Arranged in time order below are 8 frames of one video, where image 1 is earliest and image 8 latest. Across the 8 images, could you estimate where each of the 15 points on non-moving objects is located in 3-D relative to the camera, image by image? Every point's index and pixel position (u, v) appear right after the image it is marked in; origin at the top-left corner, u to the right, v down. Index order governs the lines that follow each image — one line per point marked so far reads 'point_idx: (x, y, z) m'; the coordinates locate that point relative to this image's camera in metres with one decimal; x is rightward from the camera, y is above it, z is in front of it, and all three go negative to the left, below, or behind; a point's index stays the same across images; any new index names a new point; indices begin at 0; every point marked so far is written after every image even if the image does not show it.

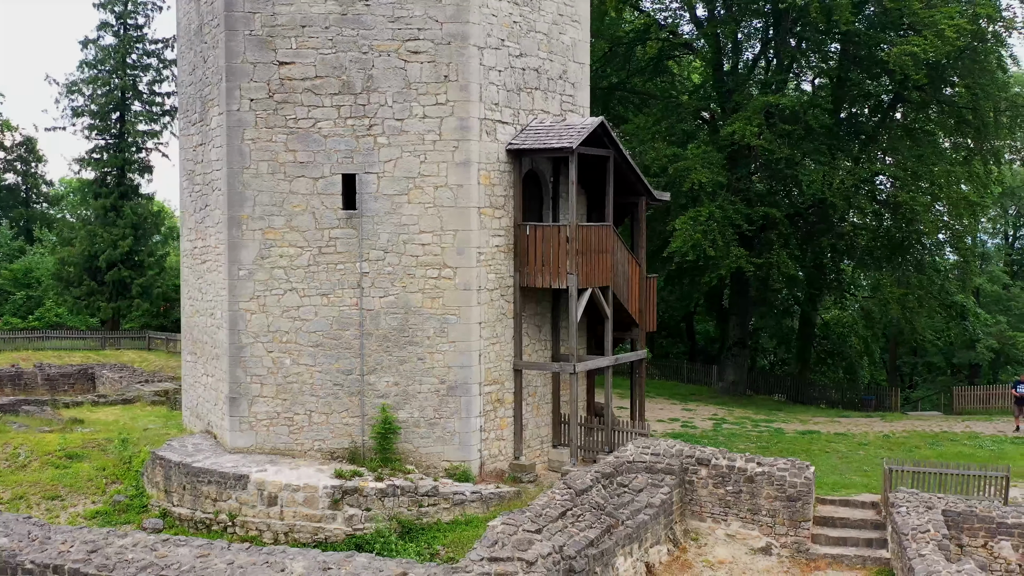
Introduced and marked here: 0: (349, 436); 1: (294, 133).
0: (-2.2, -2.0, +10.3) m
1: (-2.9, +2.1, +10.2) m
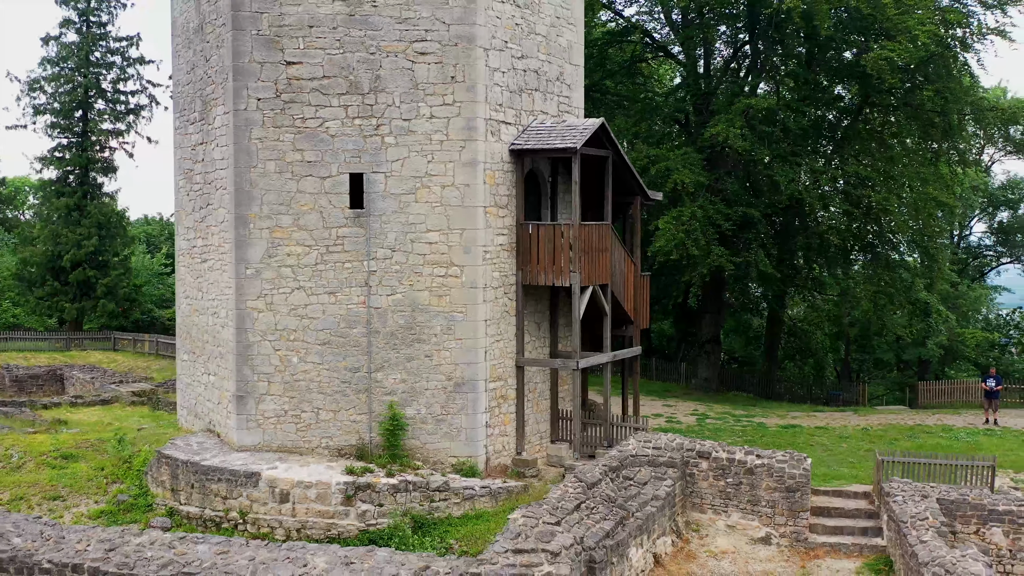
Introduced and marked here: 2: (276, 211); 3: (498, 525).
0: (-2.1, -2.0, +10.4) m
1: (-2.8, +2.1, +10.2) m
2: (-3.1, +1.0, +10.3) m
3: (-0.2, -2.9, +9.3) m
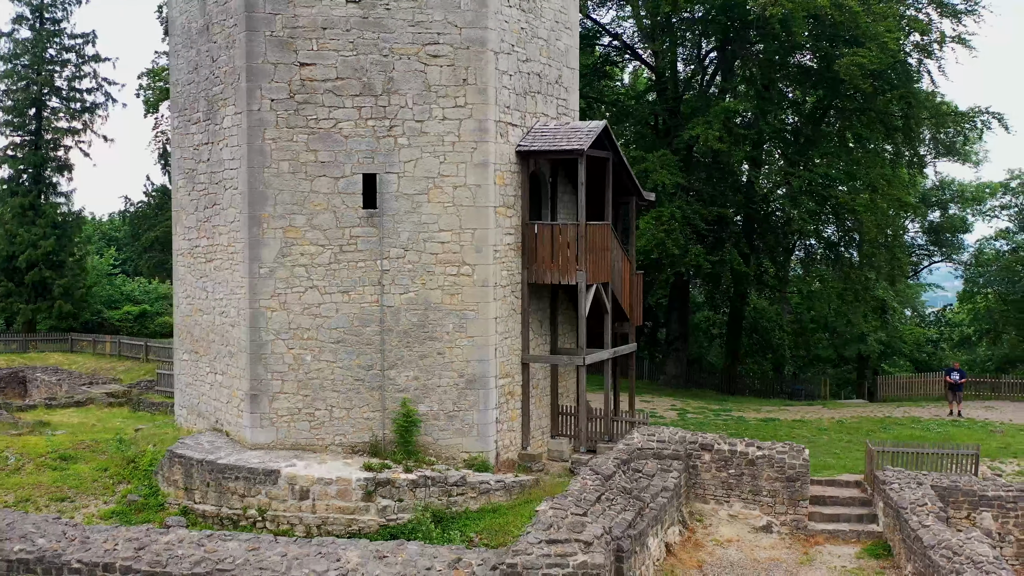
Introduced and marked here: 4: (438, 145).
0: (-1.9, -1.9, +10.5) m
1: (-2.6, +2.1, +10.3) m
2: (-3.0, +1.0, +10.3) m
3: (+0.1, -2.9, +9.6) m
4: (-1.0, +2.0, +10.5) m
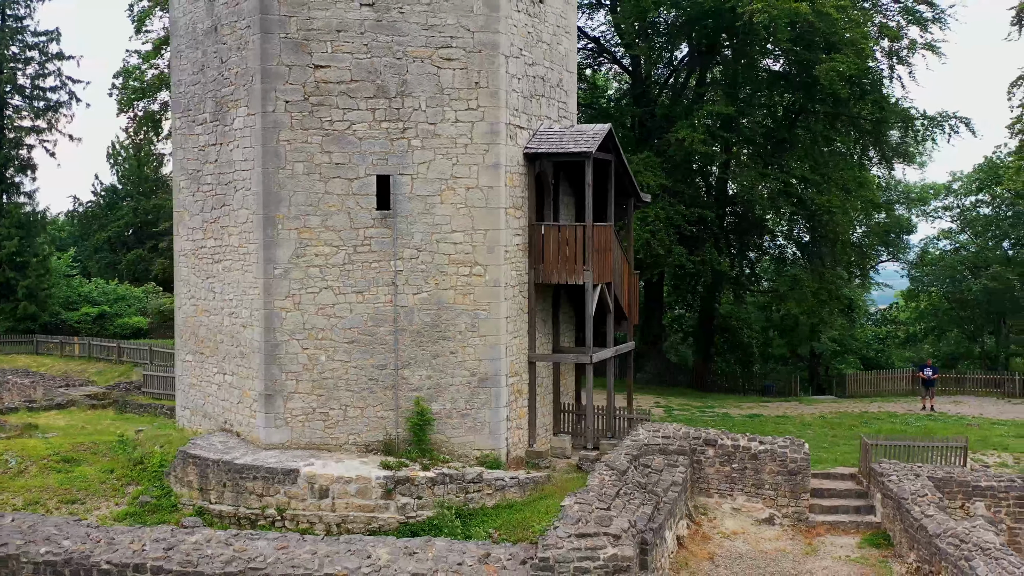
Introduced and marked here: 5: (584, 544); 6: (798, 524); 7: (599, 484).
0: (-1.8, -2.0, +10.7) m
1: (-2.5, +2.1, +10.4) m
2: (-2.8, +1.0, +10.4) m
3: (+0.3, -2.9, +9.8) m
4: (-0.9, +2.0, +10.7) m
5: (+0.7, -2.6, +7.8) m
6: (+4.2, -3.5, +11.3) m
7: (+1.1, -2.4, +9.2) m
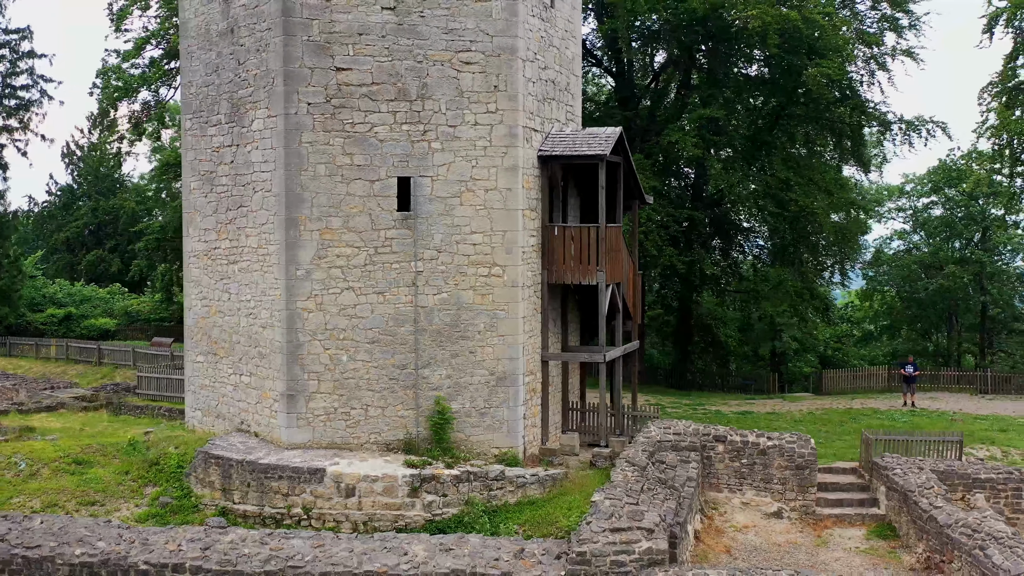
0: (-1.5, -2.0, +10.8) m
1: (-2.2, +2.1, +10.5) m
2: (-2.5, +1.0, +10.5) m
3: (+0.6, -2.9, +10.0) m
4: (-0.6, +2.0, +10.8) m
5: (+1.1, -2.6, +8.0) m
6: (+4.4, -3.5, +11.7) m
7: (+1.4, -2.4, +9.4) m
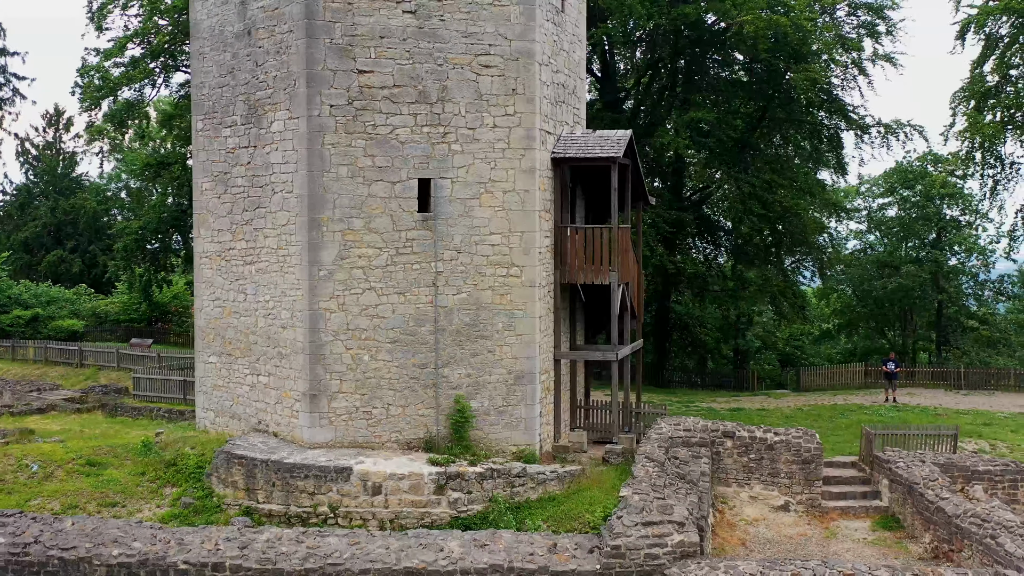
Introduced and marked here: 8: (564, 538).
0: (-1.2, -2.0, +10.9) m
1: (-1.9, +2.1, +10.6) m
2: (-2.2, +1.0, +10.6) m
3: (+0.9, -2.9, +10.2) m
4: (-0.3, +2.0, +11.0) m
5: (+1.5, -2.6, +8.2) m
6: (+4.7, -3.5, +12.0) m
7: (+1.7, -2.4, +9.7) m
8: (+0.6, -2.8, +8.6) m
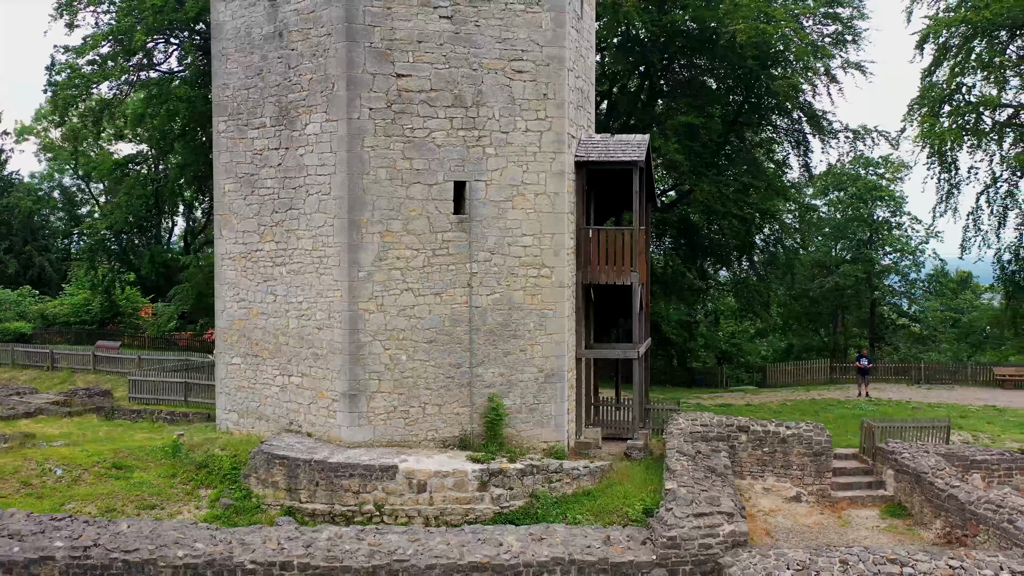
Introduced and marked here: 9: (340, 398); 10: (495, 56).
0: (-0.8, -2.0, +11.1) m
1: (-1.4, +2.1, +10.7) m
2: (-1.7, +1.0, +10.7) m
3: (+1.4, -2.9, +10.5) m
4: (+0.1, +1.9, +11.2) m
5: (+2.1, -2.6, +8.6) m
6: (+5.1, -3.5, +12.6) m
7: (+2.2, -2.4, +10.1) m
8: (+1.2, -2.8, +8.9) m
9: (-2.4, -1.5, +10.7) m
10: (-0.2, +3.3, +11.1) m
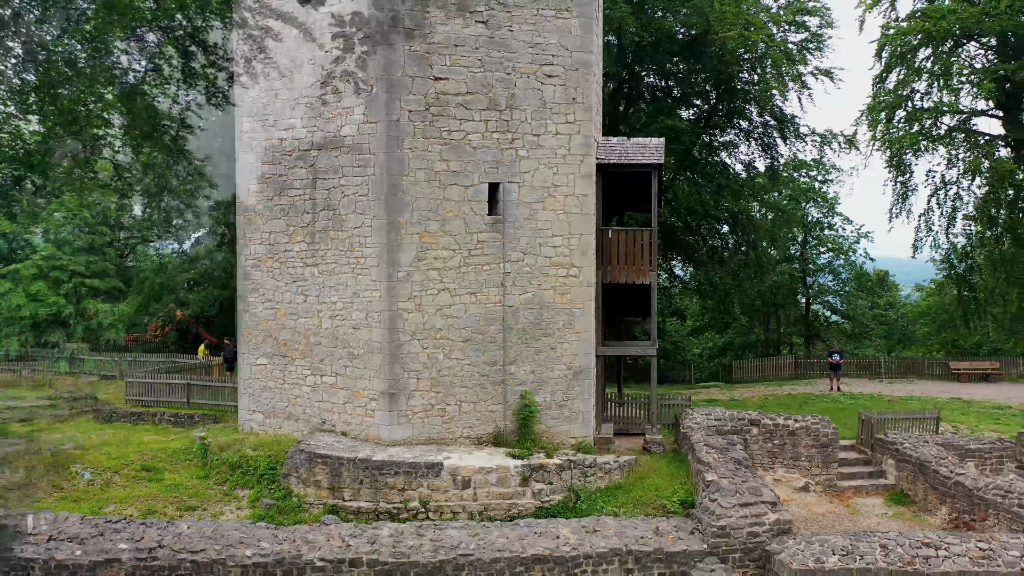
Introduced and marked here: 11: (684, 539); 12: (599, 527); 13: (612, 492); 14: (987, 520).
0: (-0.3, -2.0, +11.3) m
1: (-0.9, +2.0, +10.9) m
2: (-1.2, +1.0, +10.8) m
3: (+1.9, -2.9, +10.9) m
4: (+0.6, +1.9, +11.5) m
5: (+2.8, -2.6, +9.0) m
6: (+5.5, -3.5, +13.2) m
7: (+2.8, -2.4, +10.5) m
8: (+1.8, -2.8, +9.3) m
9: (-1.9, -1.5, +10.9) m
10: (+0.2, +3.3, +11.3) m
11: (+2.0, -2.9, +8.9) m
12: (+1.0, -2.8, +9.1) m
13: (+1.4, -2.9, +10.9) m
14: (+6.6, -3.2, +10.7) m
